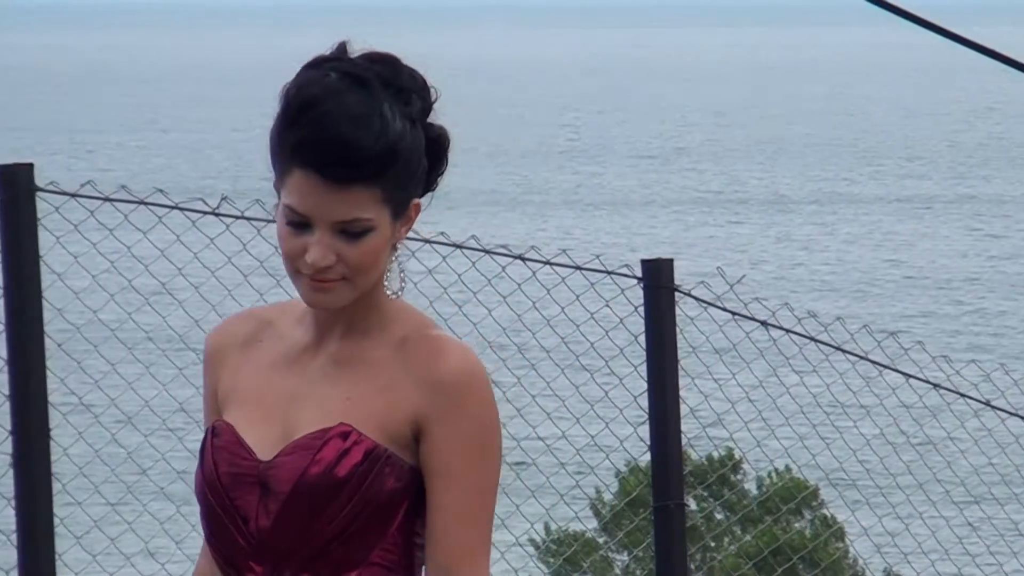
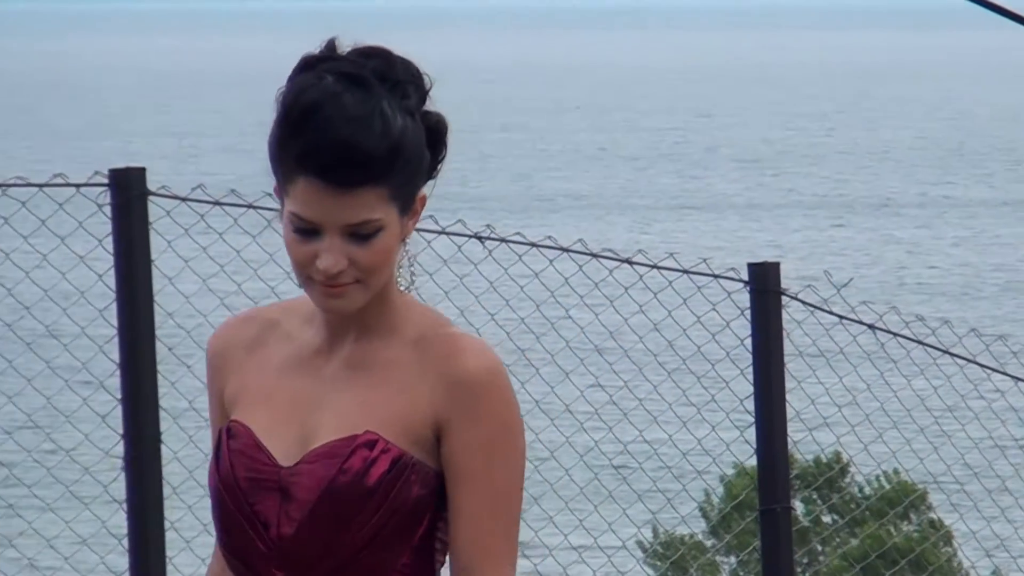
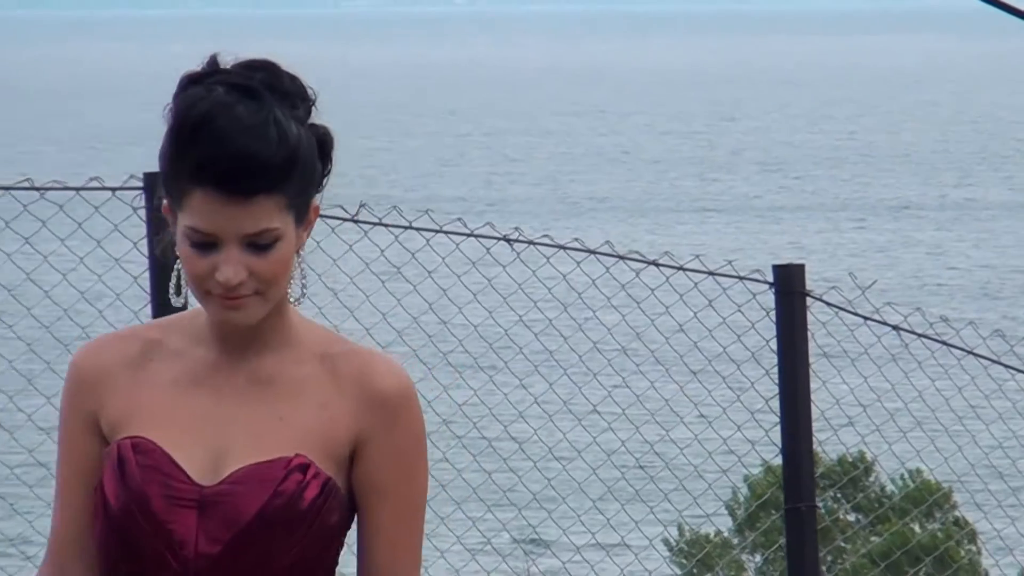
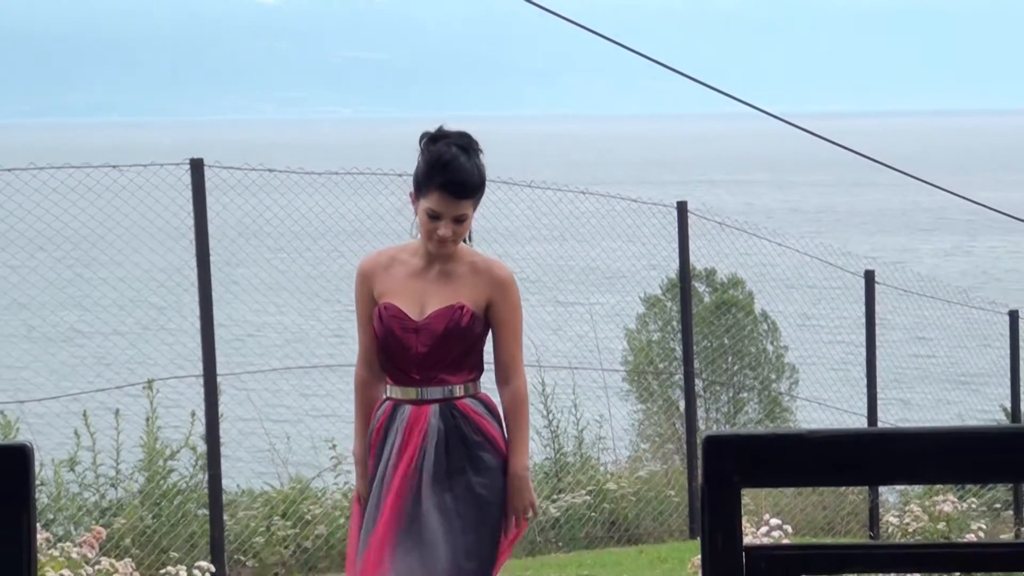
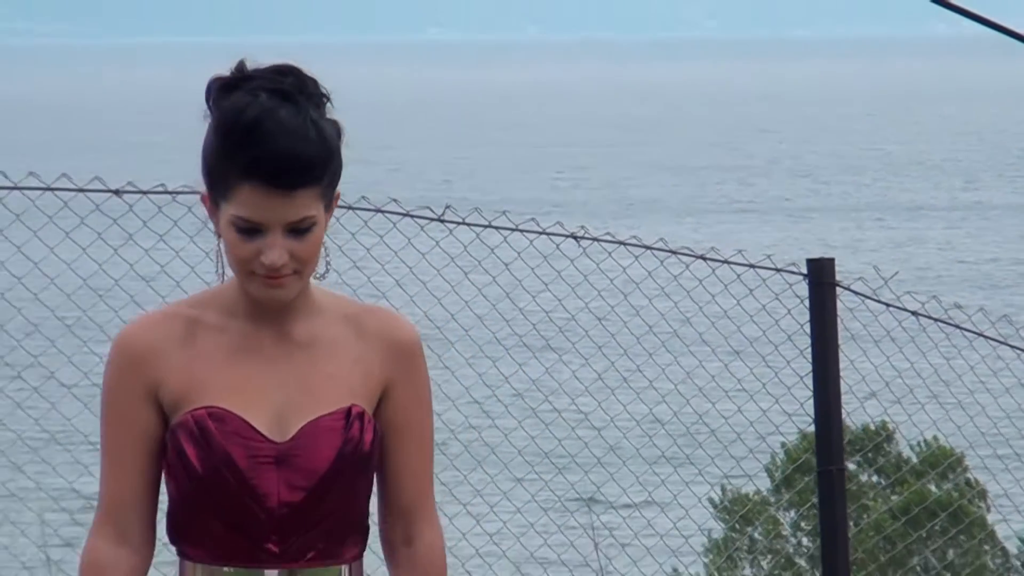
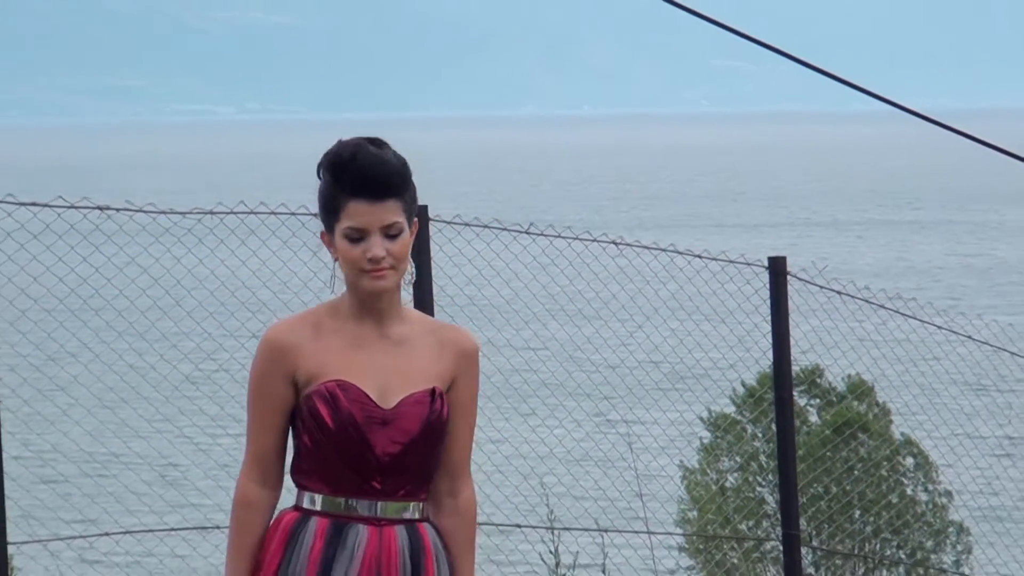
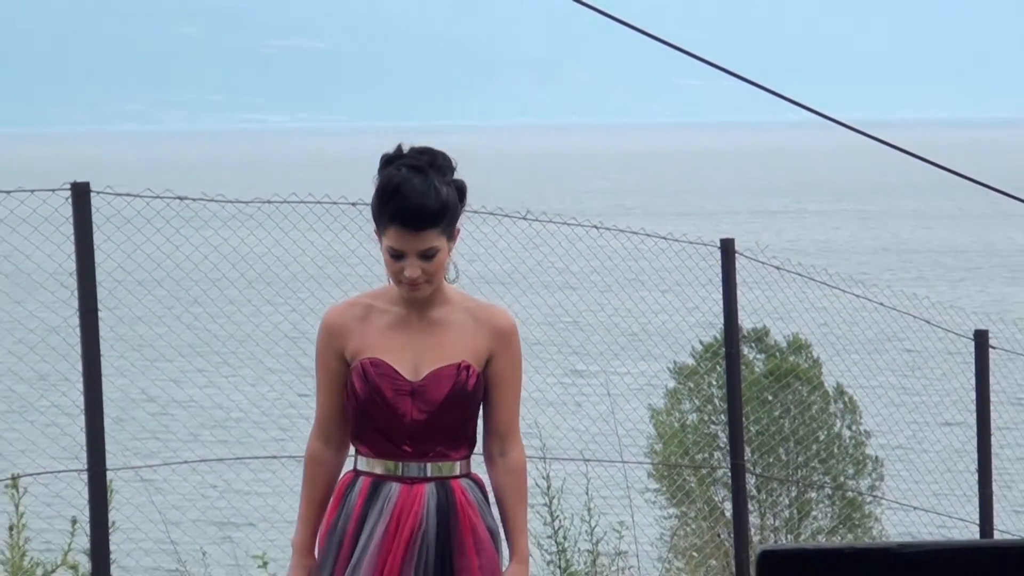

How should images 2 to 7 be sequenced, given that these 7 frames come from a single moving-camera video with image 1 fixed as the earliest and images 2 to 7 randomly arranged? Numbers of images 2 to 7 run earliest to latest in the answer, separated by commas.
2, 3, 5, 6, 7, 4
